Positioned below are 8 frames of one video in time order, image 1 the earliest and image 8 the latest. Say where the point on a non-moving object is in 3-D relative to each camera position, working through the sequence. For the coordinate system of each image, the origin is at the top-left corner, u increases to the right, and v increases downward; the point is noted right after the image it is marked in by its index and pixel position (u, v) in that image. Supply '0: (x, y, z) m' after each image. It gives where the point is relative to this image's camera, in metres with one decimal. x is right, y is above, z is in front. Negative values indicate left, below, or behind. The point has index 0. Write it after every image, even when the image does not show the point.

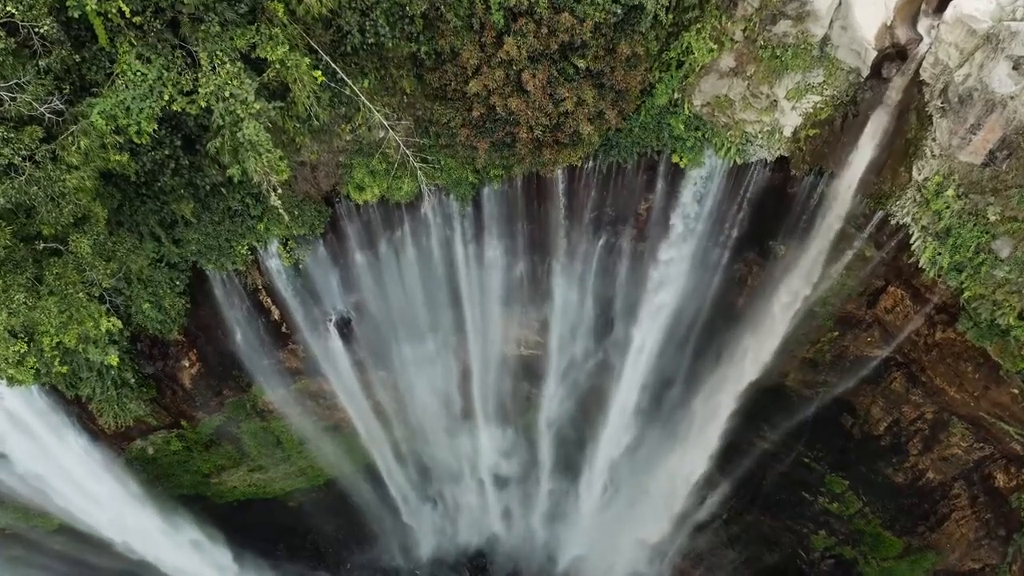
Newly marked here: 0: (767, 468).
0: (+4.3, -3.2, +11.4) m
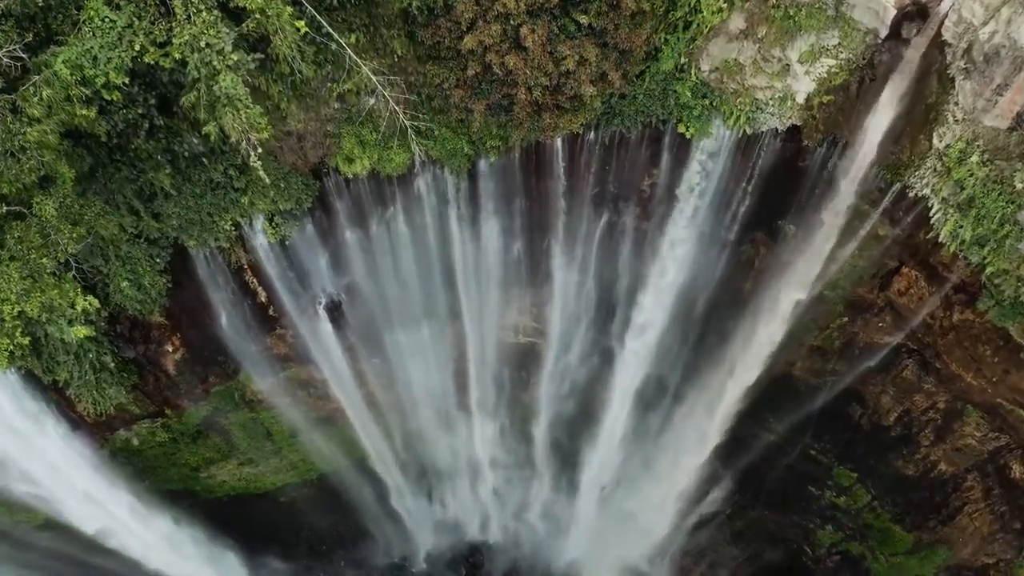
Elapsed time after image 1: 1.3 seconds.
0: (+4.2, -2.9, +11.0) m
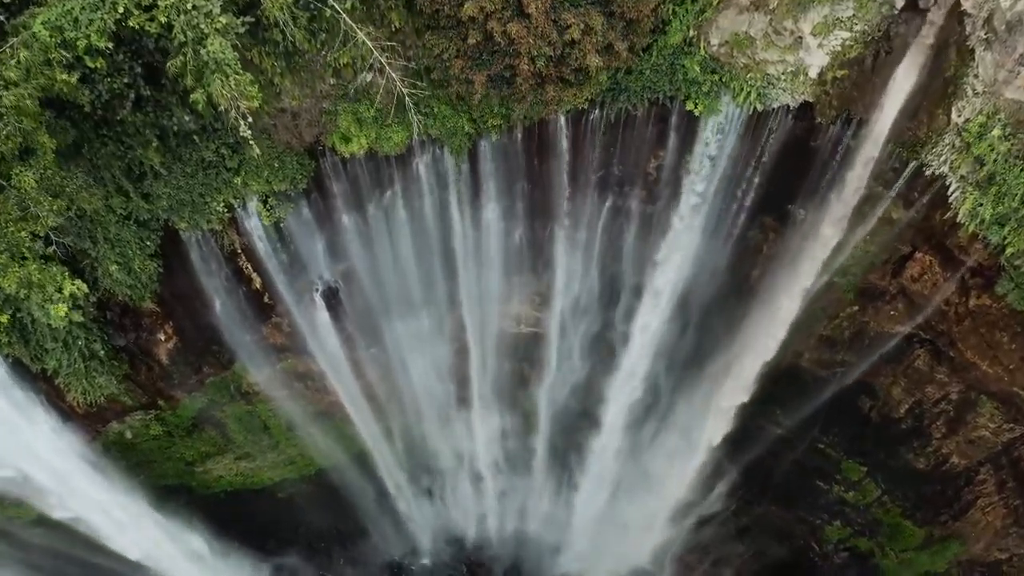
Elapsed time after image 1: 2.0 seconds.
0: (+4.3, -2.7, +10.8) m
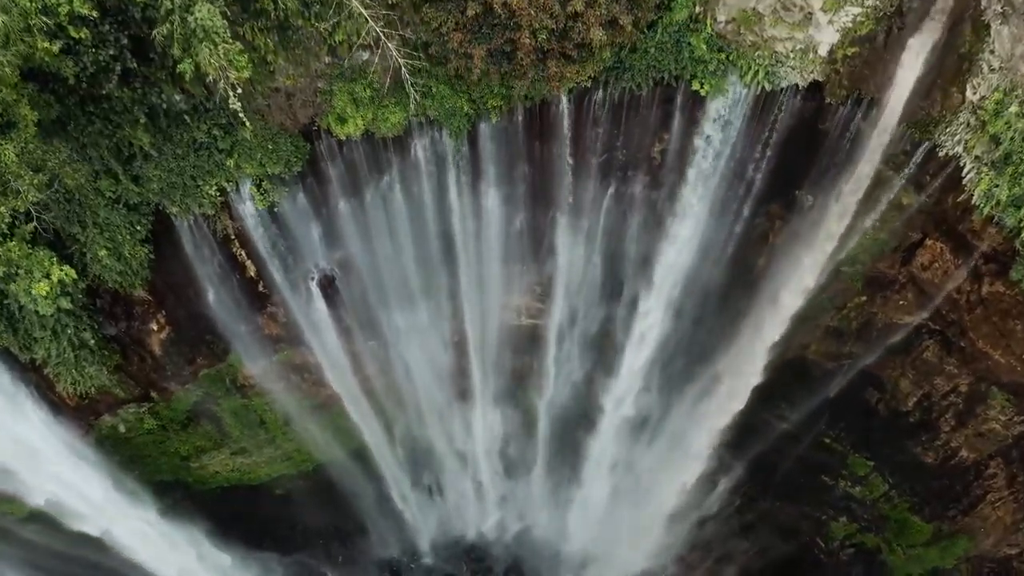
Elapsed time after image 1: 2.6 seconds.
0: (+4.3, -2.6, +10.6) m
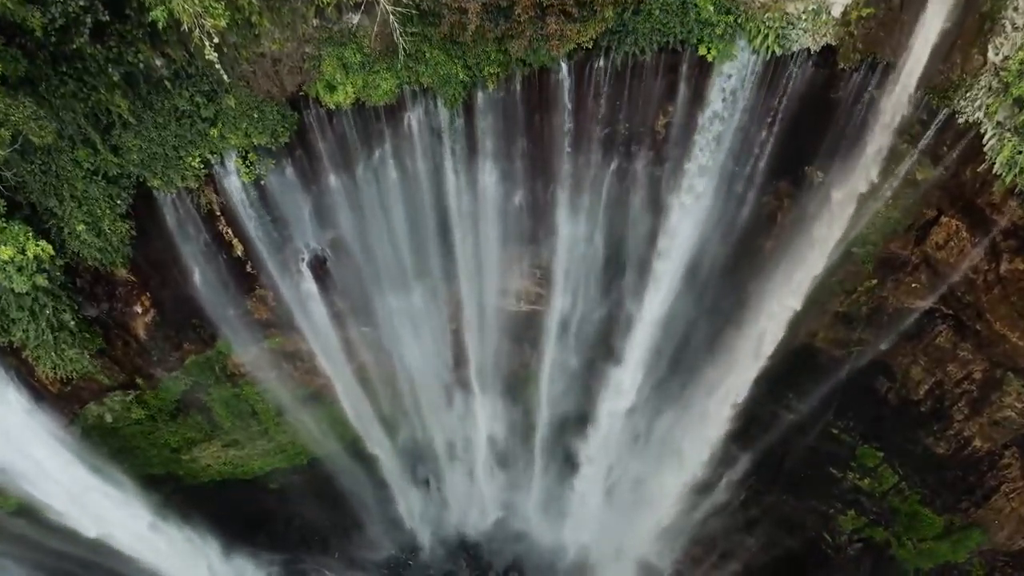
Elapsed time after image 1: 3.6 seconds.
0: (+4.3, -2.4, +10.2) m
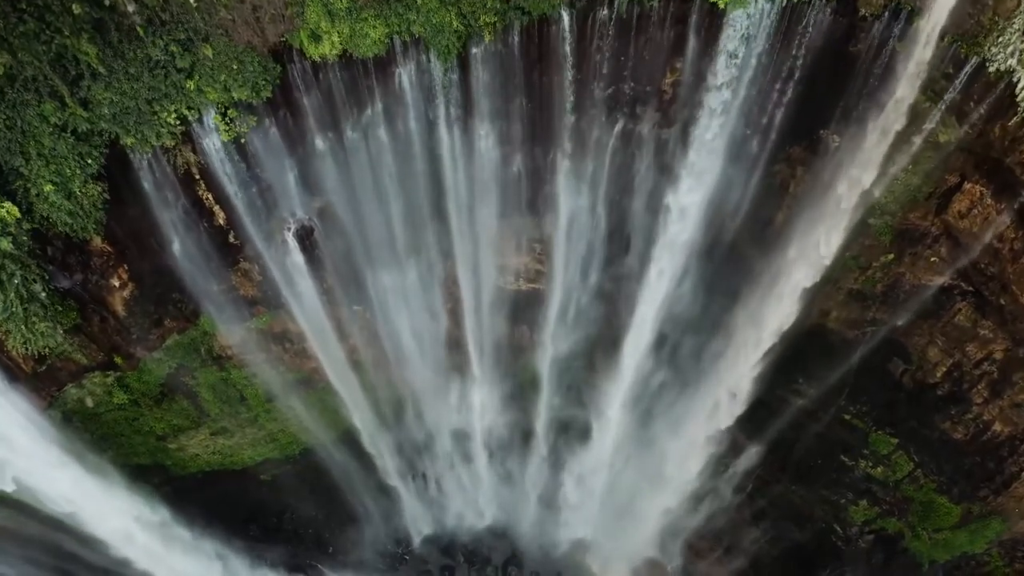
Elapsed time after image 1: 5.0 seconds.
0: (+4.2, -2.0, +9.8) m
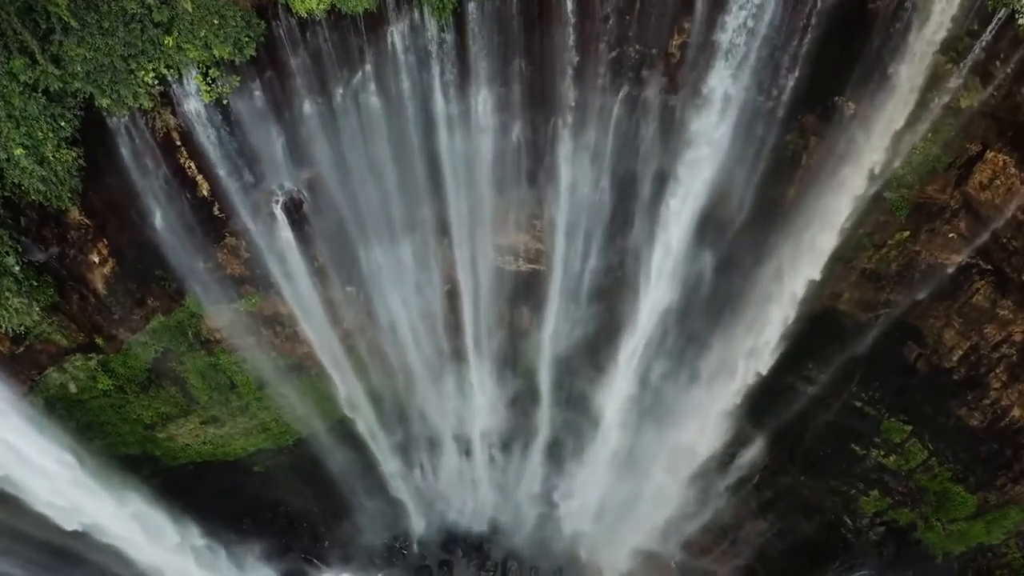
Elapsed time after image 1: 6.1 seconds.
0: (+4.2, -1.7, +9.4) m
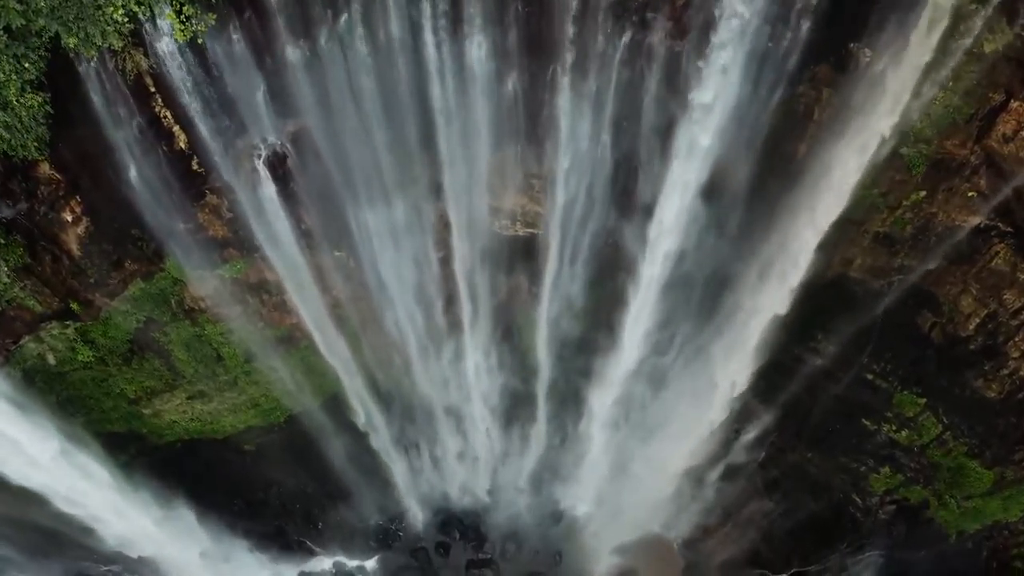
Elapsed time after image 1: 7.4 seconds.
0: (+4.2, -1.3, +9.0) m
